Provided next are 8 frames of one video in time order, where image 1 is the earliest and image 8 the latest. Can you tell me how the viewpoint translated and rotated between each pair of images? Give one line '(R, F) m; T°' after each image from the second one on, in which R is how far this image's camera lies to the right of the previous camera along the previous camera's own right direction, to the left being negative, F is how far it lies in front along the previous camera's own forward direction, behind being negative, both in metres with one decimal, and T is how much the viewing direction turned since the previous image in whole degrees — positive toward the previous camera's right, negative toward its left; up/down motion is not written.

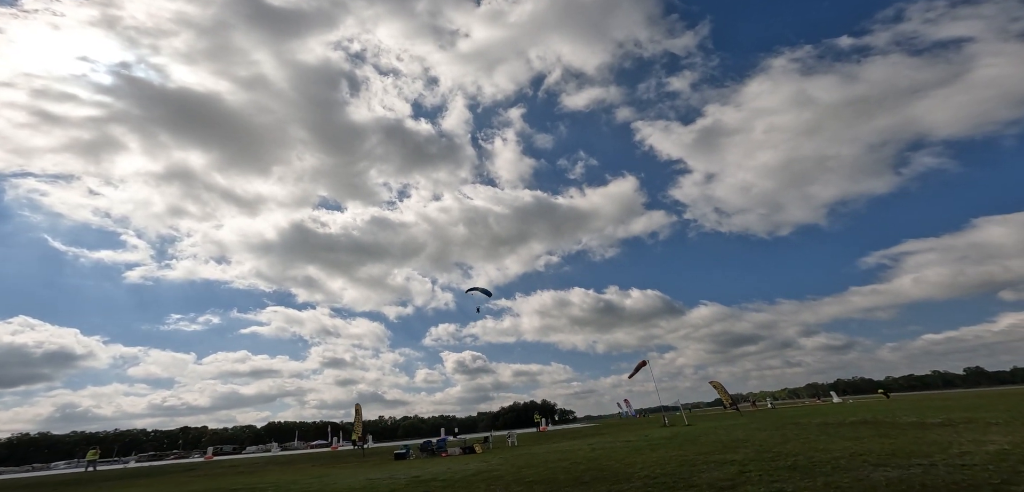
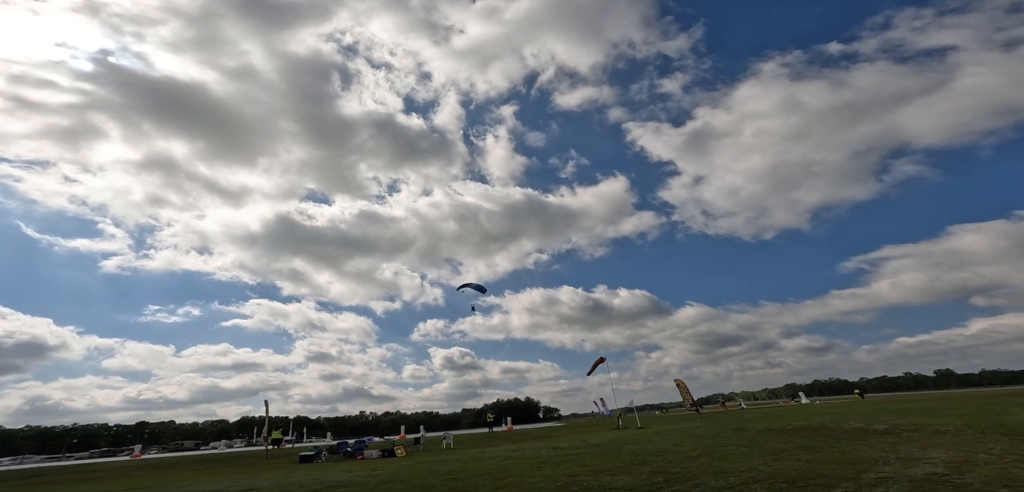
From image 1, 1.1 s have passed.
(+4.7, +3.4) m; +2°
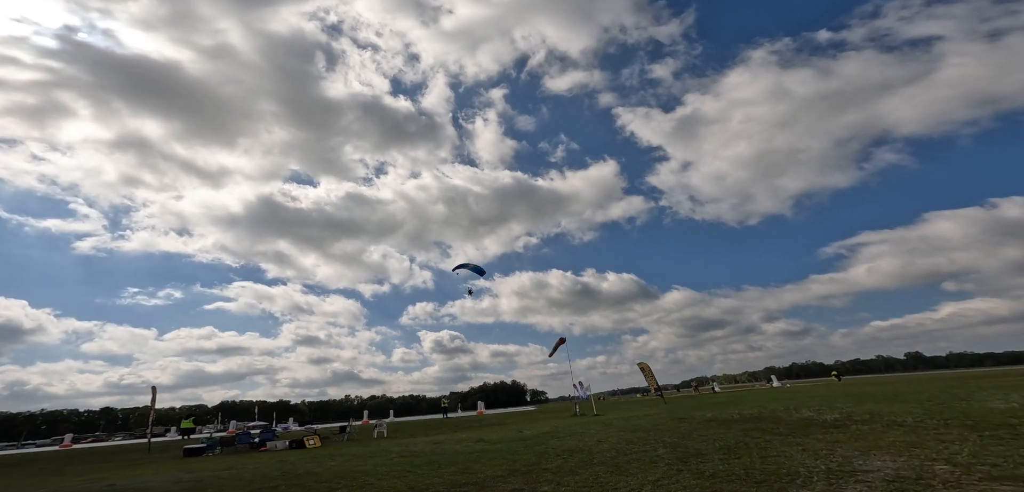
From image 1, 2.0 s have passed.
(+4.2, +3.9) m; +2°
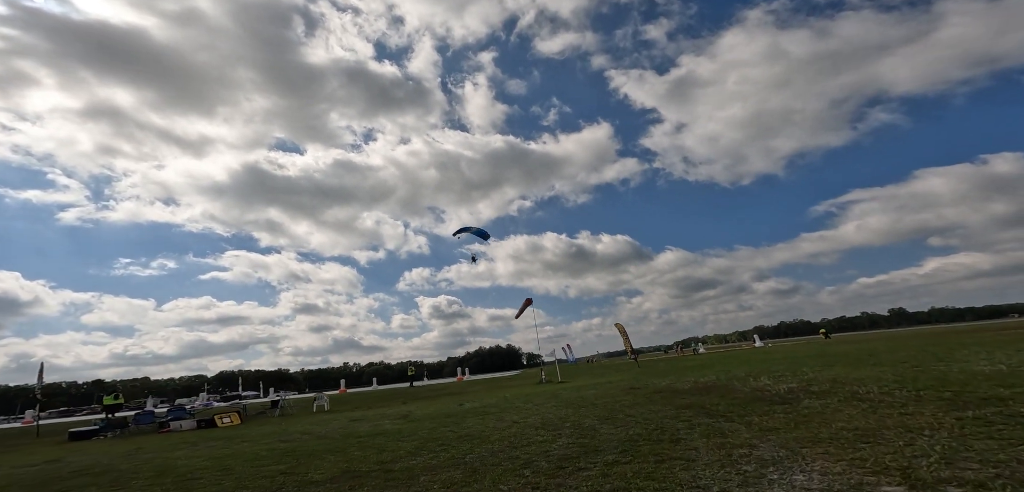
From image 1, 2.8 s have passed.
(+3.8, +3.6) m; +1°
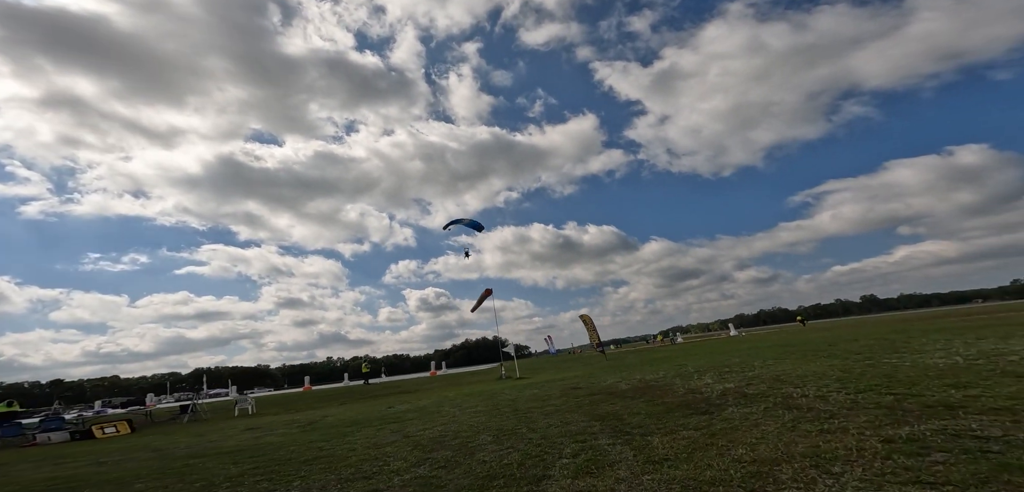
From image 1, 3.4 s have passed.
(+3.1, +2.6) m; +2°
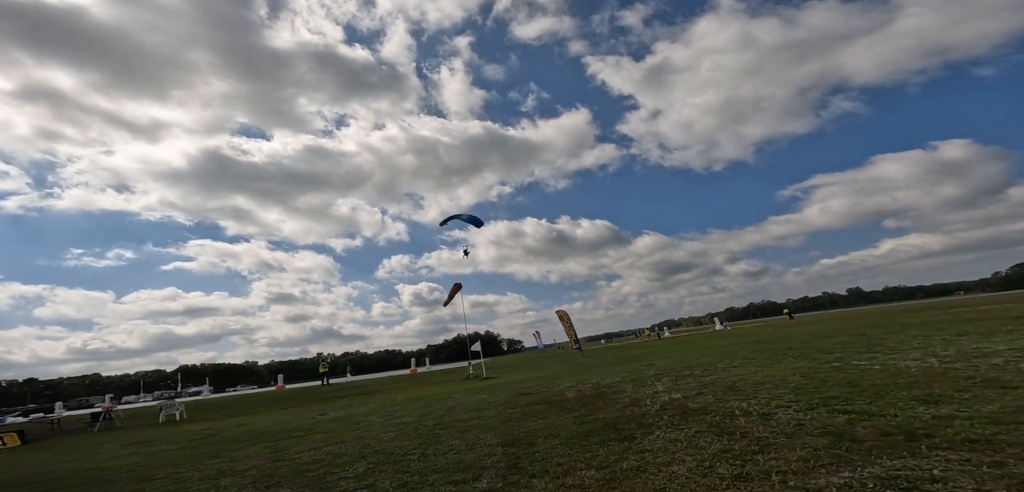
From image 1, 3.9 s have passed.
(+2.5, +2.2) m; +1°
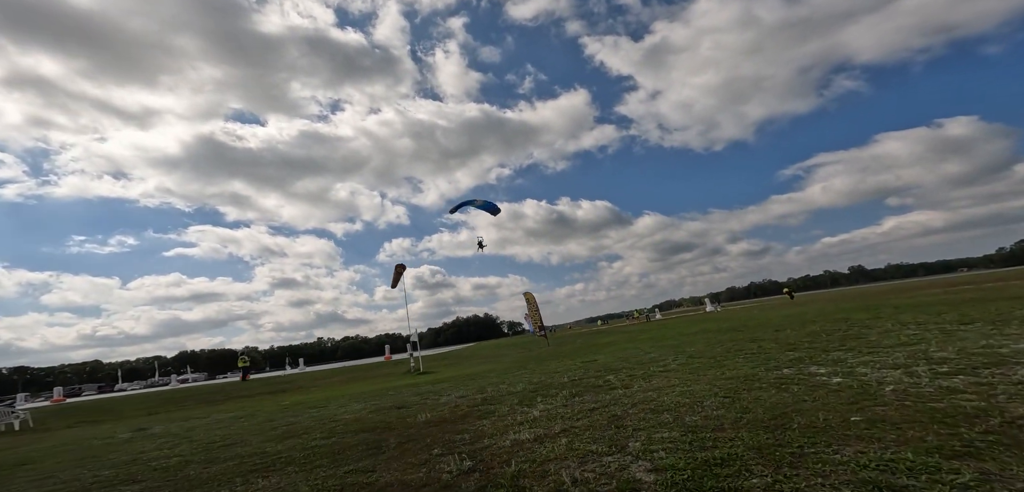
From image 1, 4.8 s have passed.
(+5.0, +5.0) m; 0°
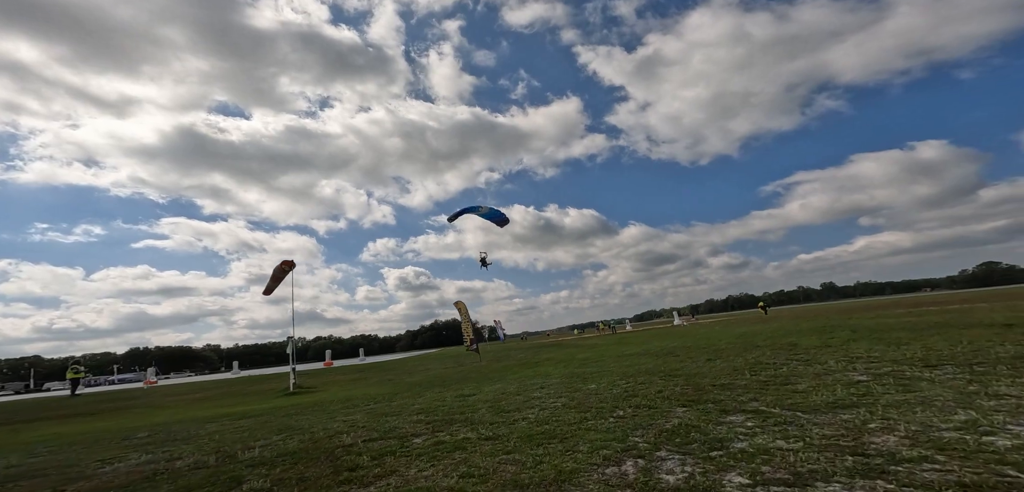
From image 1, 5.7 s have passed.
(+5.3, +5.3) m; +2°
